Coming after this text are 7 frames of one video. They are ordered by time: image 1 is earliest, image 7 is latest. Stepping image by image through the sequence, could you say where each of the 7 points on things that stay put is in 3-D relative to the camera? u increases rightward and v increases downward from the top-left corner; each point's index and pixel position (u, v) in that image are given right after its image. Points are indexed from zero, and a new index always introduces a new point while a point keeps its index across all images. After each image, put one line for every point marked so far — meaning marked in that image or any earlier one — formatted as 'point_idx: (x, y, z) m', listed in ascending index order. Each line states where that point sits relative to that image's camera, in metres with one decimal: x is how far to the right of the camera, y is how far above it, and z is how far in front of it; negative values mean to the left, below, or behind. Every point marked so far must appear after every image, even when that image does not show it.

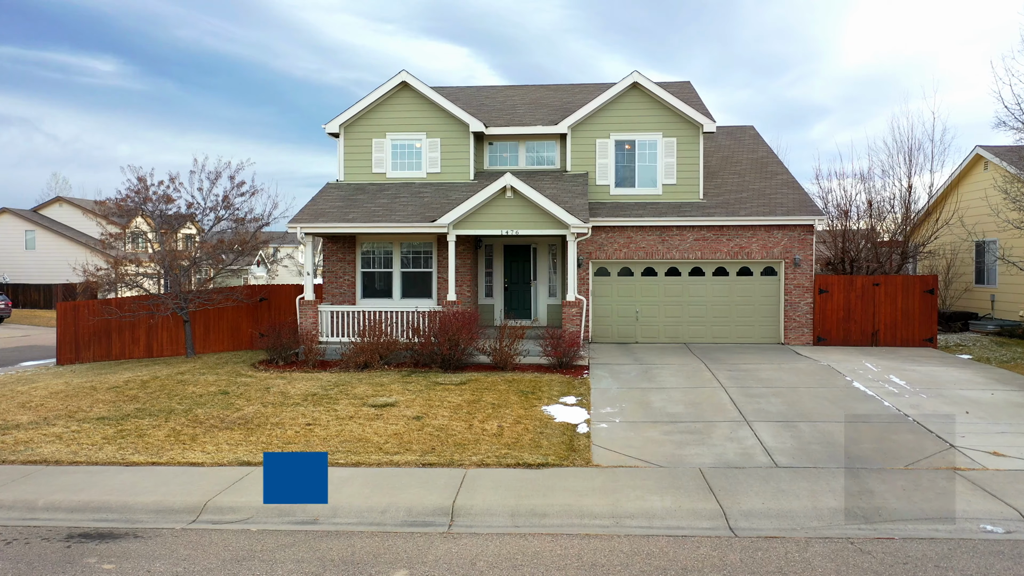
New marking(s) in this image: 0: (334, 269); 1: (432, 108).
0: (-3.7, +0.4, +17.0) m
1: (-1.8, +4.0, +18.0) m
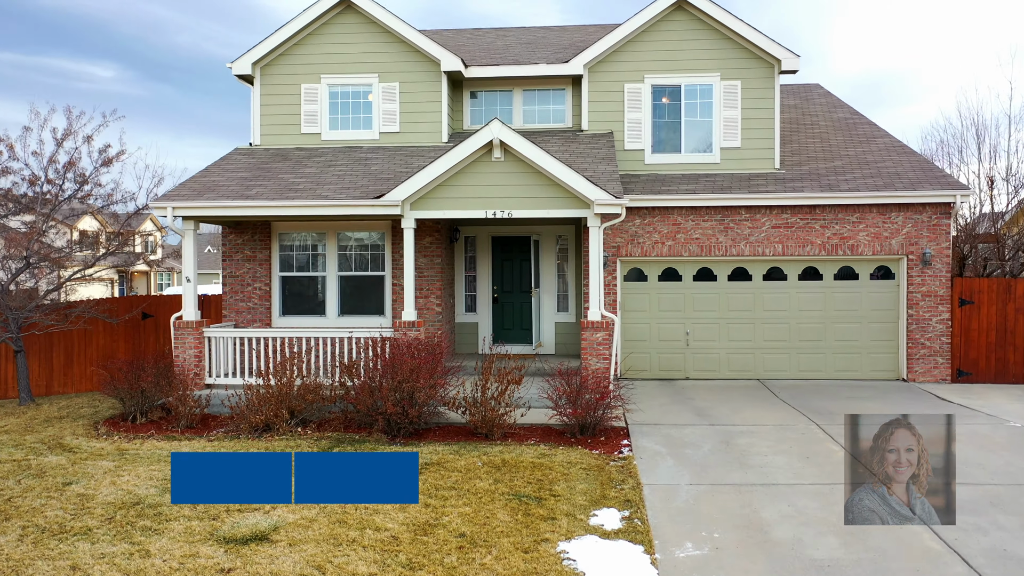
0: (-3.9, +0.2, +11.5) m
1: (-1.9, +3.8, +12.5) m
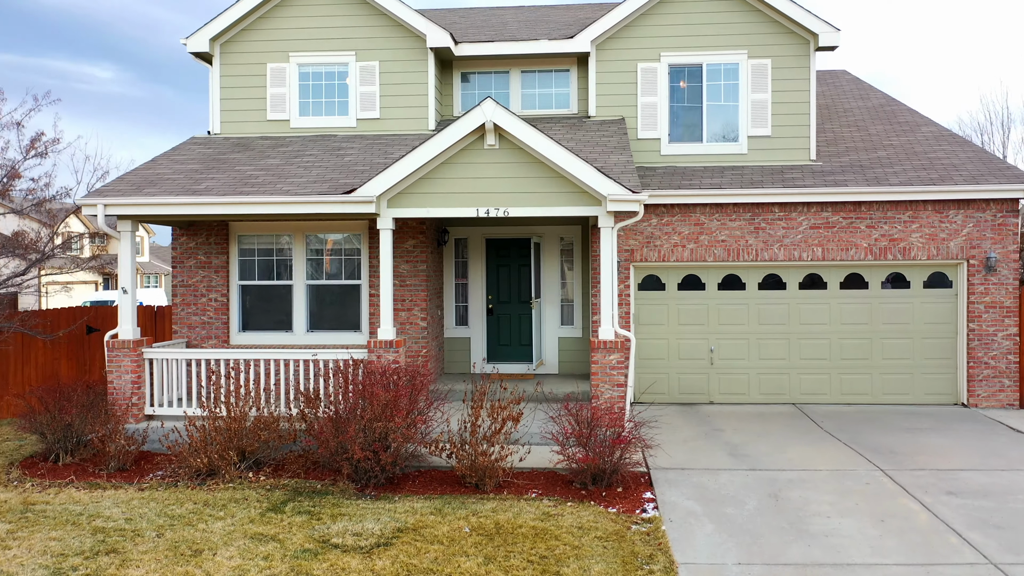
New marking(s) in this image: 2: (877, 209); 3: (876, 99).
0: (-3.9, +0.1, +9.9) m
1: (-1.9, +3.7, +10.9) m
2: (+4.4, +1.0, +9.9) m
3: (+6.1, +3.2, +13.7) m
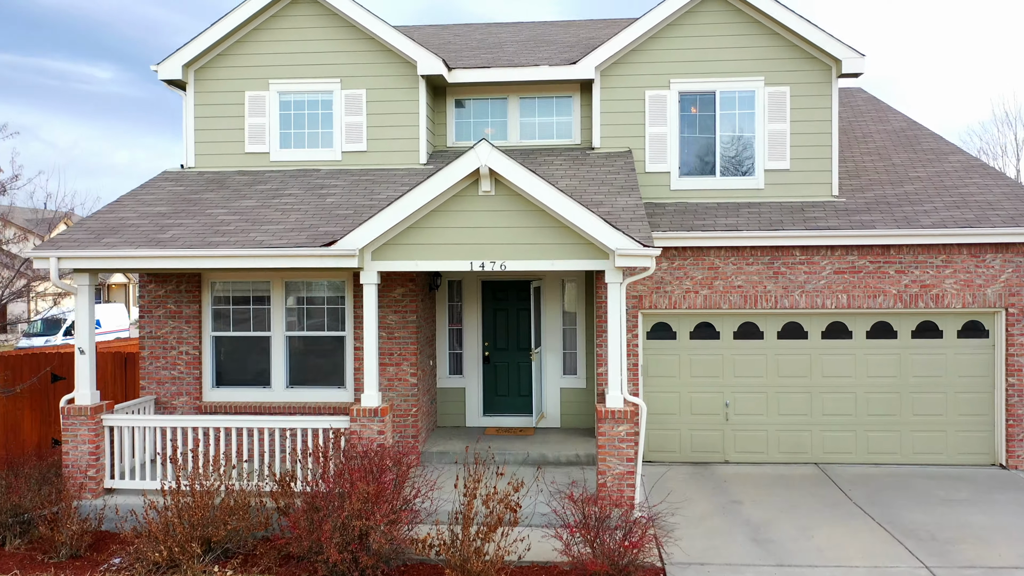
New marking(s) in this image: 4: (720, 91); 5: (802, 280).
0: (-3.9, -0.5, +9.1) m
1: (-2.0, +3.1, +10.0) m
2: (+4.4, +0.4, +9.1) m
3: (+6.1, +2.6, +12.9) m
4: (+2.6, +2.5, +10.2) m
5: (+3.3, +0.1, +9.2) m
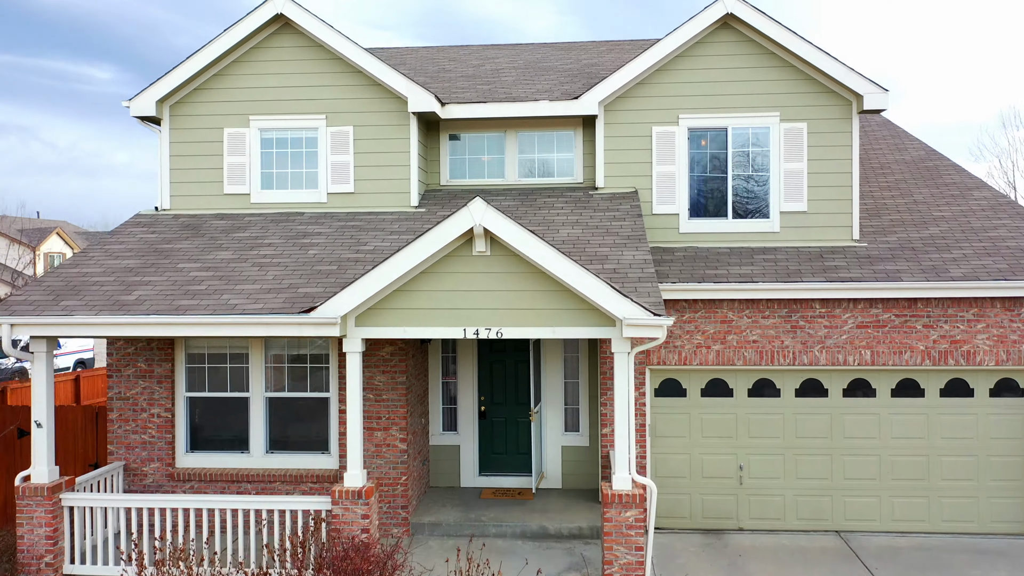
0: (-3.9, -1.1, +8.4) m
1: (-2.0, +2.5, +9.4) m
2: (+4.4, -0.2, +8.4) m
3: (+6.1, +2.0, +12.2) m
4: (+2.6, +1.9, +9.5) m
5: (+3.3, -0.5, +8.6) m
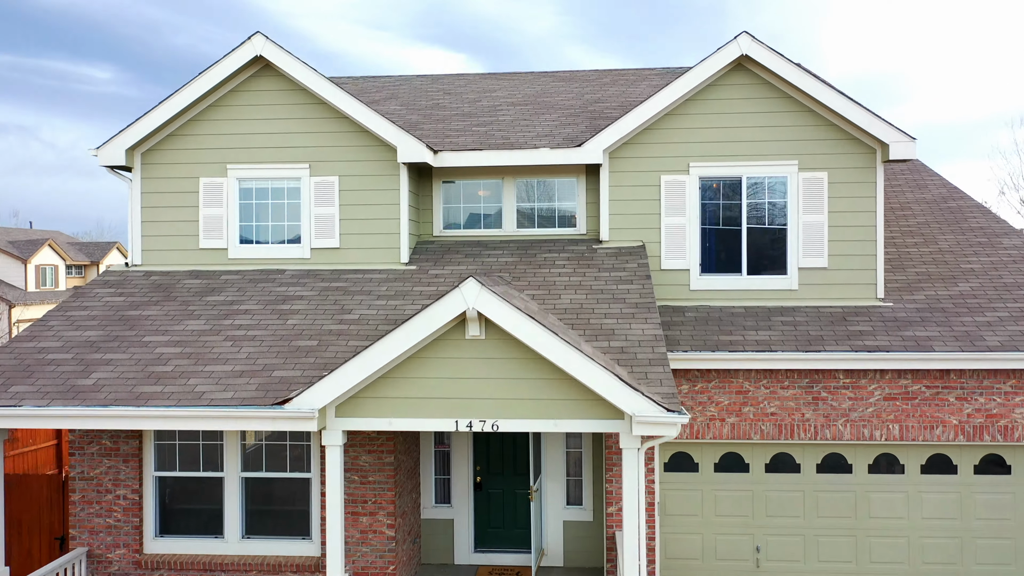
0: (-4.0, -1.7, +7.7) m
1: (-2.0, +1.8, +8.7) m
2: (+4.4, -0.8, +7.8) m
3: (+6.0, +1.3, +11.6) m
4: (+2.6, +1.2, +8.9) m
5: (+3.2, -1.2, +7.9) m
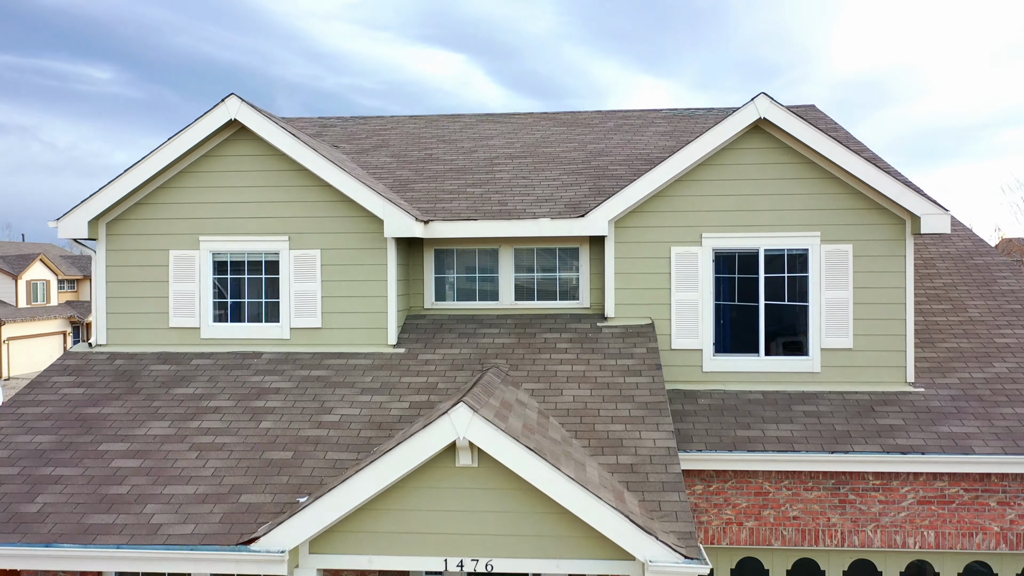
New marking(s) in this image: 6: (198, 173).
0: (-4.0, -2.6, +7.0) m
1: (-2.0, +1.0, +8.0) m
2: (+4.4, -1.7, +7.1) m
3: (+6.0, +0.5, +10.8) m
4: (+2.5, +0.4, +8.1) m
5: (+3.2, -2.0, +7.2) m
6: (-3.1, +1.1, +8.1) m
